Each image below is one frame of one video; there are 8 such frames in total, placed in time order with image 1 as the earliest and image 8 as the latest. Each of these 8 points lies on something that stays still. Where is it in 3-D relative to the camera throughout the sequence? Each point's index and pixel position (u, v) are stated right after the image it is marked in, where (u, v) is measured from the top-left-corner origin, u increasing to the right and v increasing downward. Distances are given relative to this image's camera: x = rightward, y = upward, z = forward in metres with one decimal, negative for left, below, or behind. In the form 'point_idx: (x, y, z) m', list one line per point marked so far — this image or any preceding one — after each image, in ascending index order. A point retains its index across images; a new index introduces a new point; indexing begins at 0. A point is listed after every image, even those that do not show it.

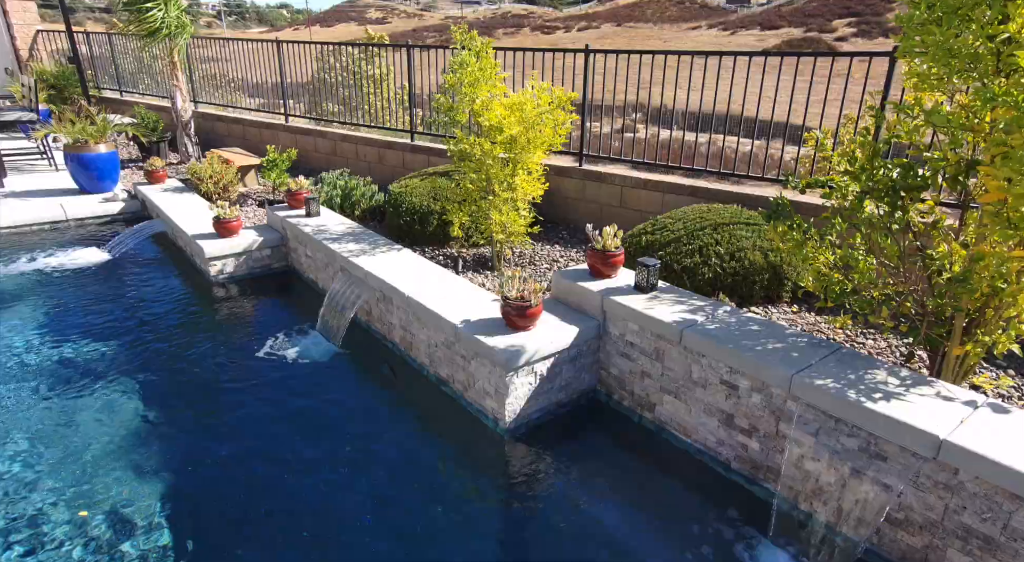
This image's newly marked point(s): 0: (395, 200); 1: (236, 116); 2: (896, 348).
0: (-1.1, +0.8, +5.6) m
1: (-4.5, +2.6, +9.4) m
2: (+2.2, -0.4, +3.4) m
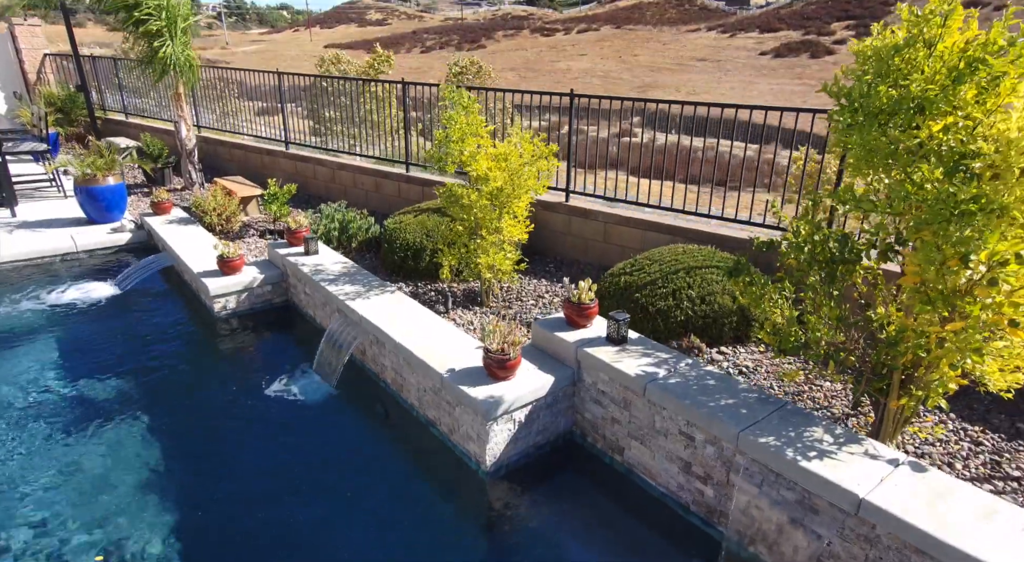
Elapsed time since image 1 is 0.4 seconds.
0: (-1.3, +0.5, +5.9) m
1: (-4.6, +2.3, +9.7) m
2: (+2.1, -0.8, +3.7) m
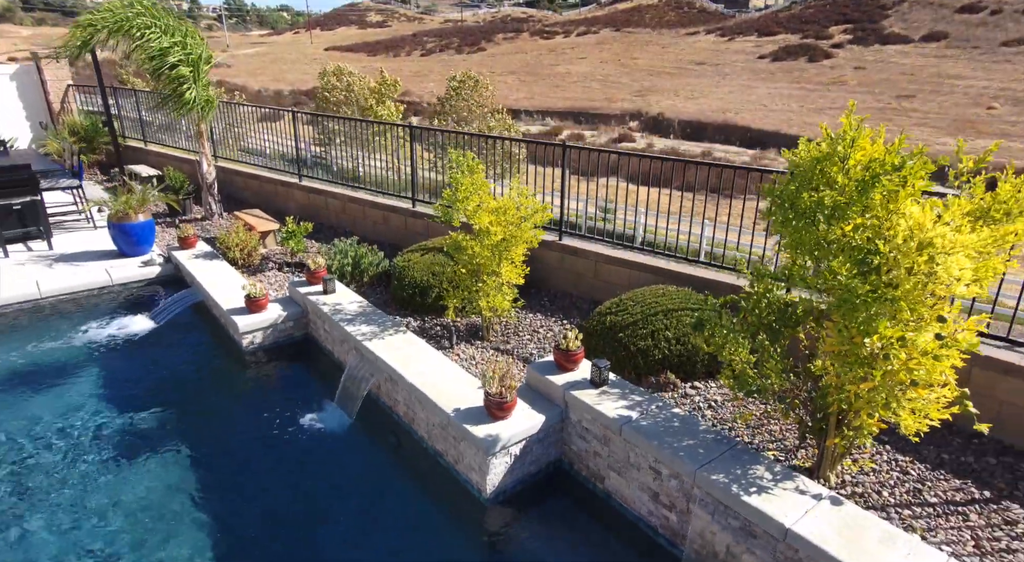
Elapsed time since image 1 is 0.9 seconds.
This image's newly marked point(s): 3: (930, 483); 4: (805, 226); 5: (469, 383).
0: (-1.3, +0.1, +6.6) m
1: (-4.6, +1.9, +10.3) m
2: (+2.0, -1.1, +4.3) m
3: (+2.8, -1.3, +3.9) m
4: (+1.7, +0.3, +3.4) m
5: (-0.4, -0.8, +4.7) m
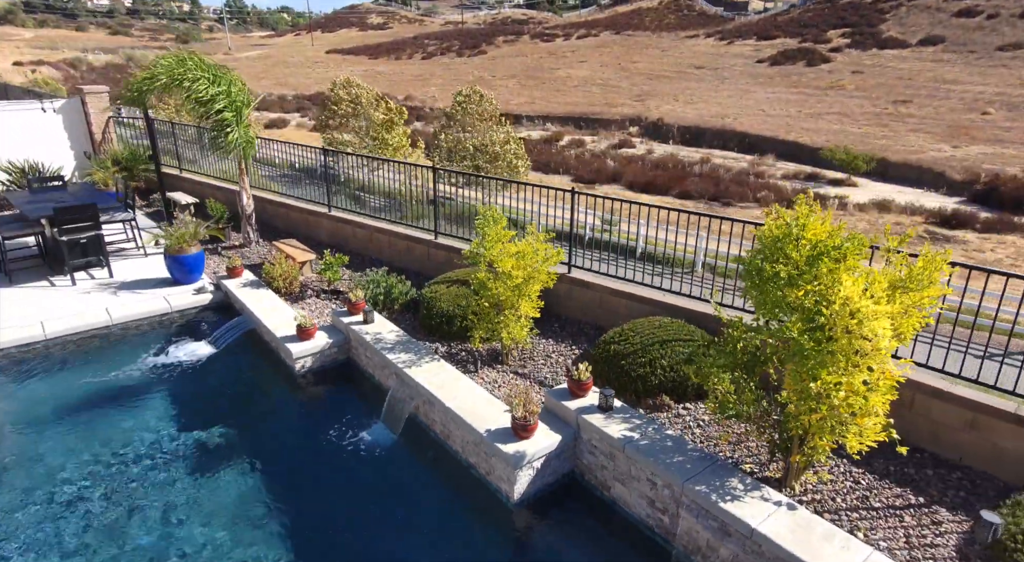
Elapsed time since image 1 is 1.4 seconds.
0: (-1.1, -0.3, +7.5) m
1: (-4.4, +1.5, +11.2) m
2: (+2.2, -1.5, +5.2) m
3: (+3.0, -1.7, +4.8) m
4: (+1.9, -0.1, +4.3) m
5: (-0.2, -1.2, +5.6) m
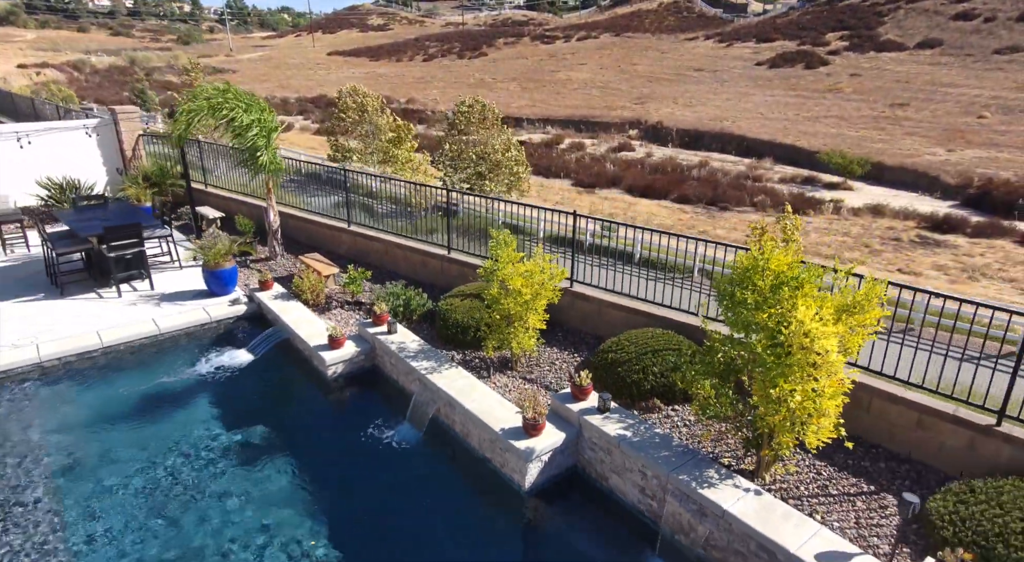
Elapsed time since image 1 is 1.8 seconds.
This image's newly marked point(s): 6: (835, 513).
0: (-1.0, -0.5, +8.3) m
1: (-4.3, +1.3, +12.1) m
2: (+2.4, -1.7, +6.0) m
3: (+3.1, -1.9, +5.6) m
4: (+2.0, -0.3, +5.1) m
5: (0.0, -1.4, +6.4) m
6: (+2.9, -2.1, +5.2) m
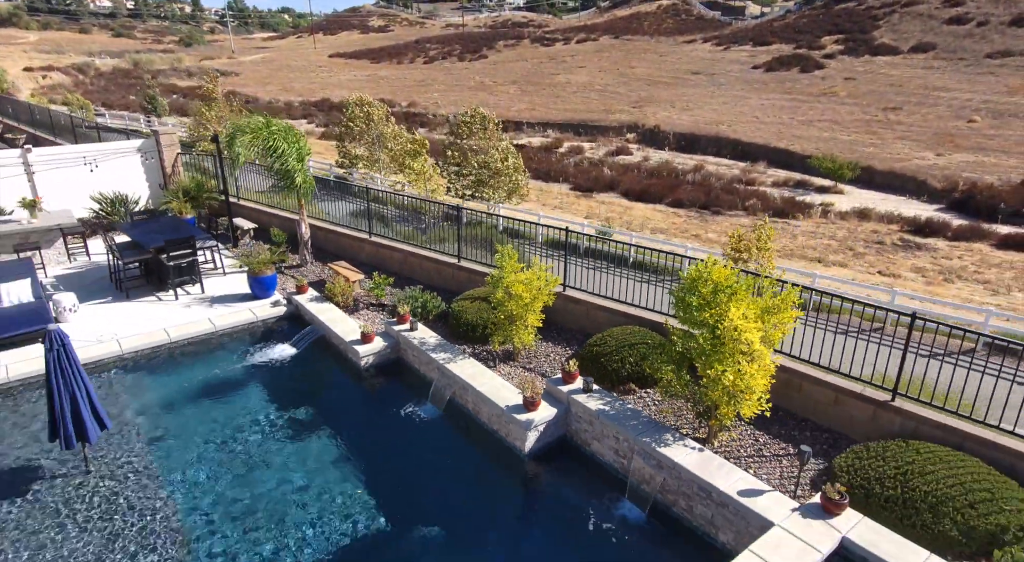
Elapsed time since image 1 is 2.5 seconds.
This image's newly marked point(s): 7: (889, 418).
0: (-0.9, -0.6, +9.8) m
1: (-4.3, +1.2, +13.6) m
2: (+2.4, -1.8, +7.5) m
3: (+3.2, -2.0, +7.2) m
4: (+2.1, -0.4, +6.6) m
5: (0.0, -1.5, +8.0) m
6: (+2.9, -2.2, +6.7) m
7: (+4.5, -1.6, +6.8) m
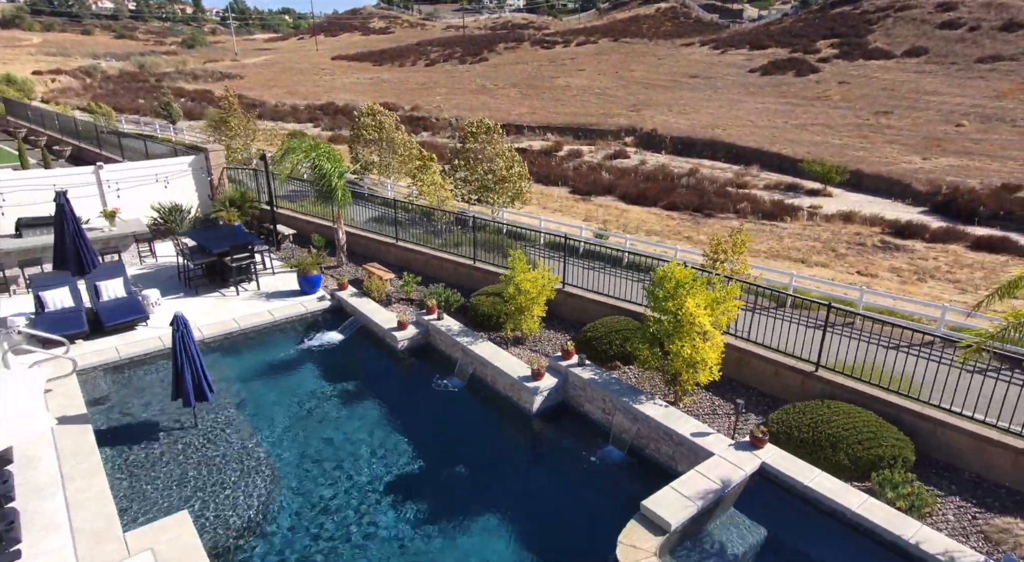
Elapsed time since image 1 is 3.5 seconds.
0: (-0.8, -0.6, +11.9) m
1: (-4.1, +1.3, +15.7) m
2: (+2.6, -1.8, +9.6) m
3: (+3.4, -2.0, +9.3) m
4: (+2.3, -0.3, +8.7) m
5: (+0.2, -1.5, +10.1) m
6: (+3.1, -2.1, +8.8) m
7: (+4.7, -1.6, +8.9) m
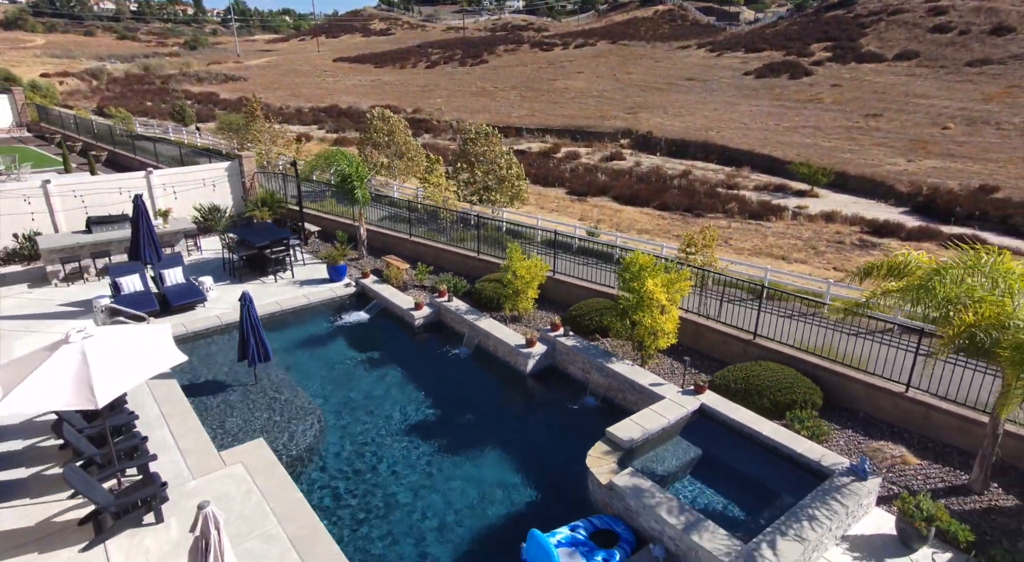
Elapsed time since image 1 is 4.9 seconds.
0: (-0.8, -0.3, +14.1) m
1: (-4.1, +1.6, +17.9) m
2: (+2.5, -1.5, +11.8) m
3: (+3.3, -1.7, +11.5) m
4: (+2.2, -0.1, +10.9) m
5: (+0.1, -1.2, +12.3) m
6: (+3.1, -1.9, +11.0) m
7: (+4.6, -1.3, +11.2) m
